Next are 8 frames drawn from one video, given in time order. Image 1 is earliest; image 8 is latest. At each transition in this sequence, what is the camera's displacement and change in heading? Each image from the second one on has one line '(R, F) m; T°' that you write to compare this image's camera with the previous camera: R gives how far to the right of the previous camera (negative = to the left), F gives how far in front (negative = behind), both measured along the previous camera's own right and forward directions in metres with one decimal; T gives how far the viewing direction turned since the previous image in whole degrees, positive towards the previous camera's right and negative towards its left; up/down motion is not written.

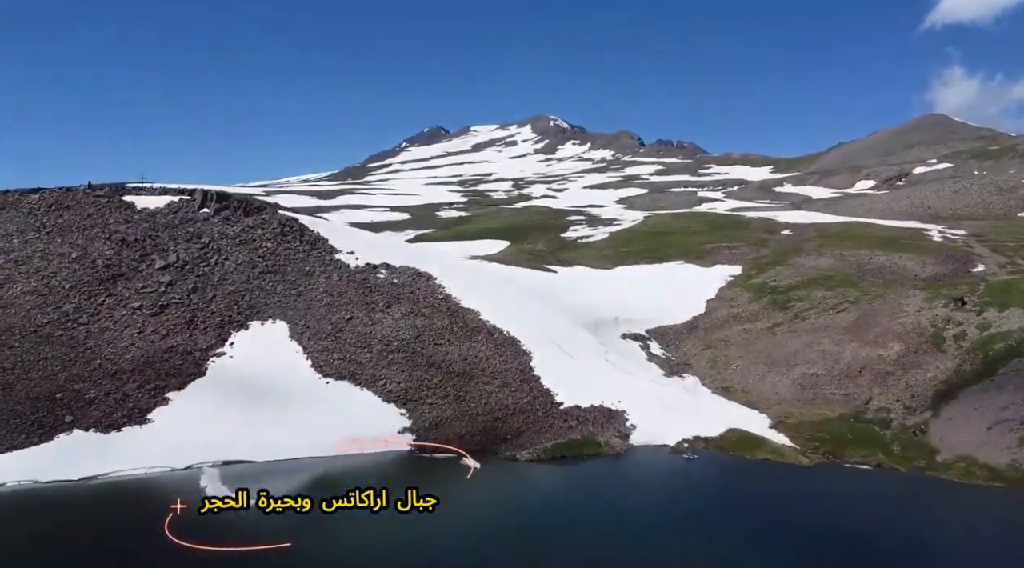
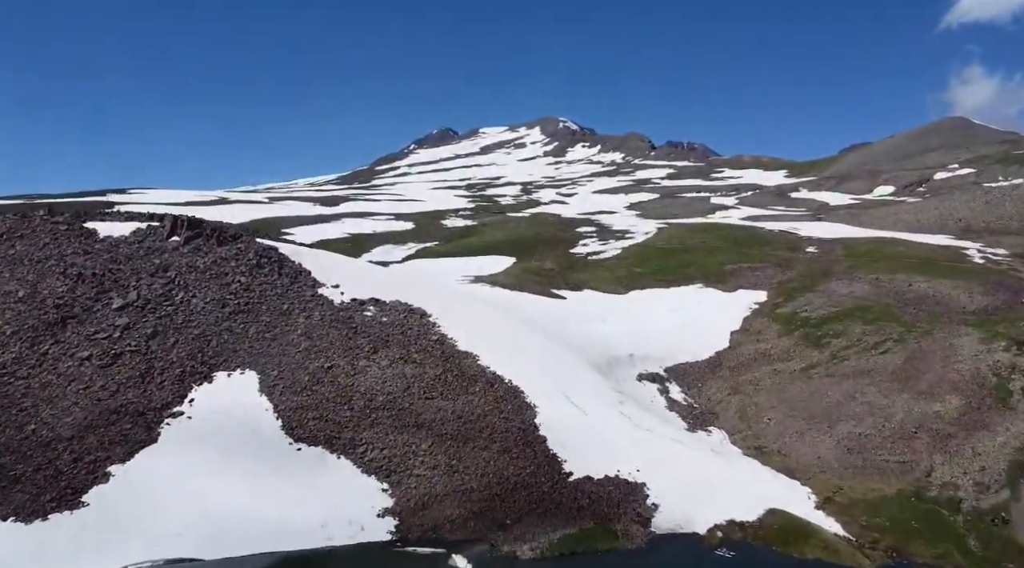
(+0.3, +4.3) m; -1°
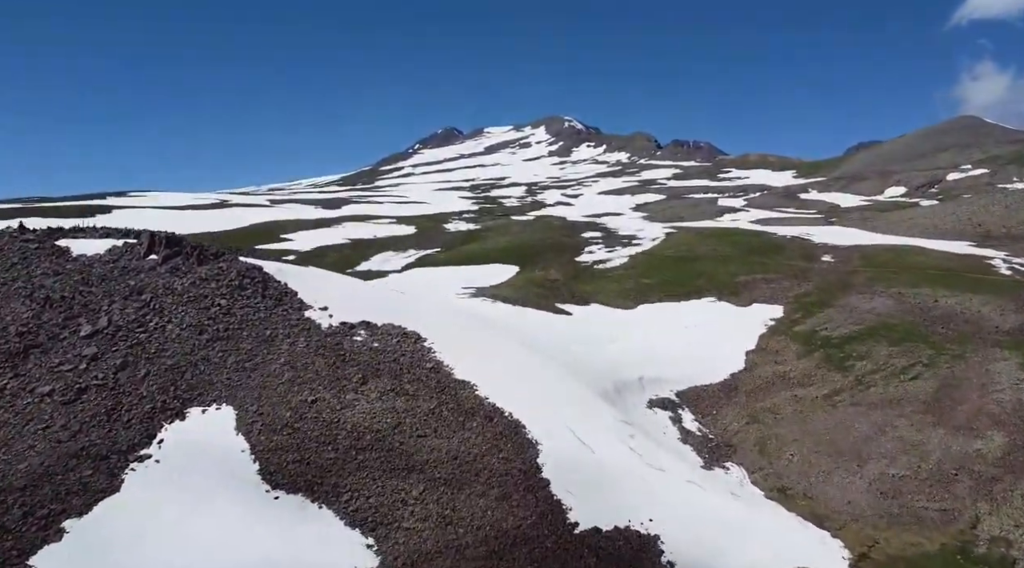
(+0.2, +2.5) m; 0°
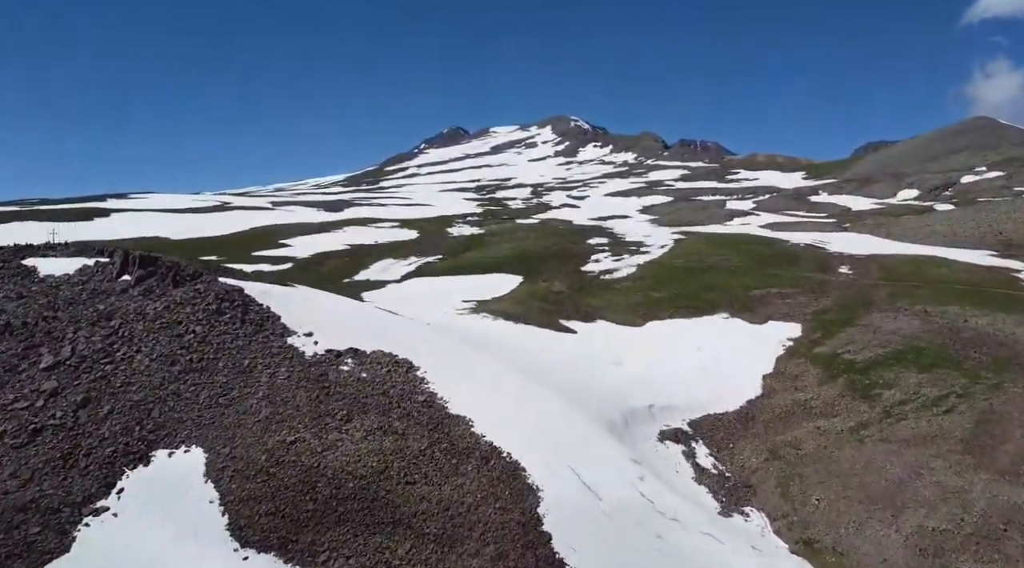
(+0.3, +2.6) m; 0°
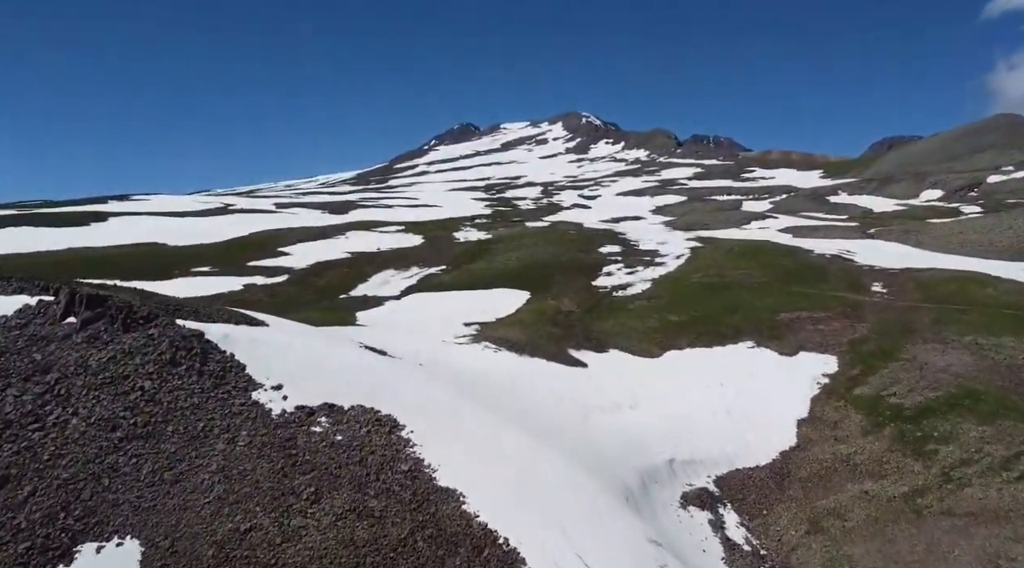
(+0.4, +4.3) m; -1°
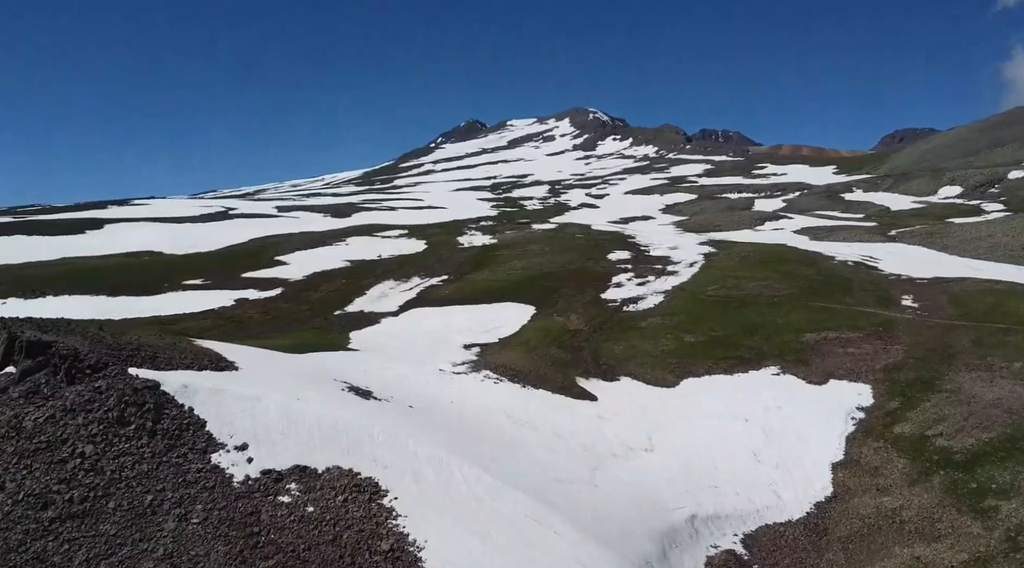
(+0.4, +3.6) m; -1°
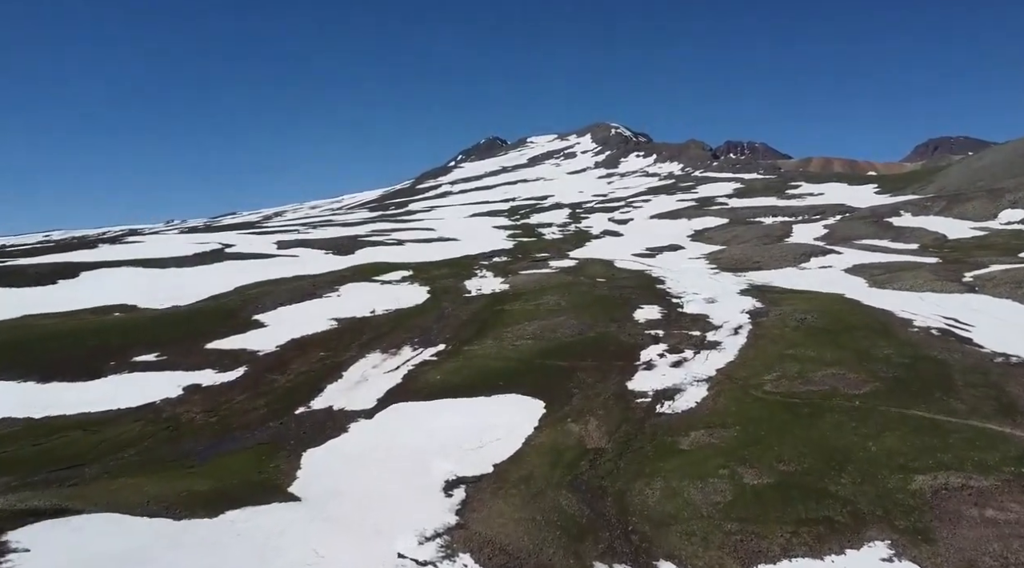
(+1.4, +12.4) m; -2°
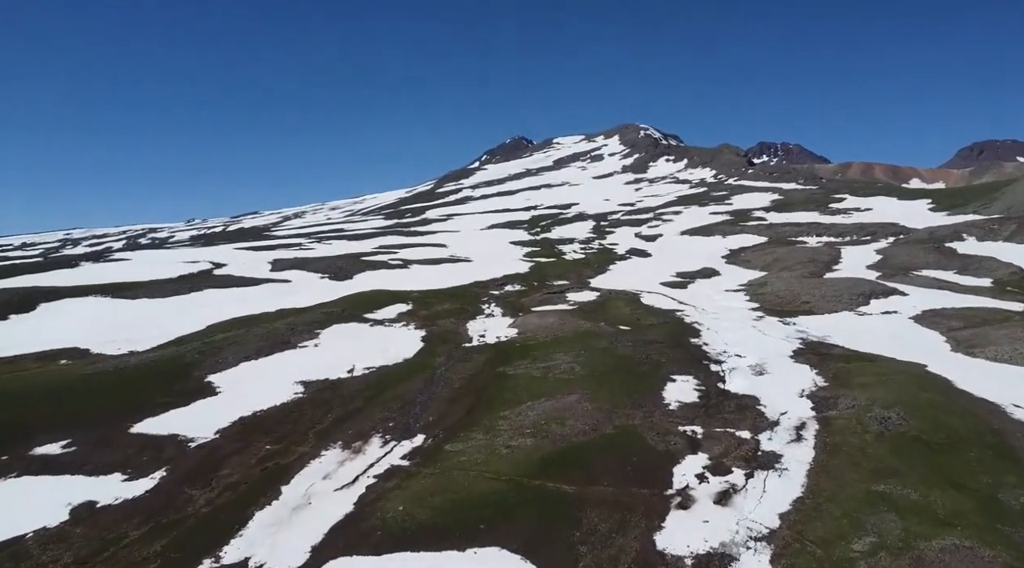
(+2.0, +14.4) m; -2°
